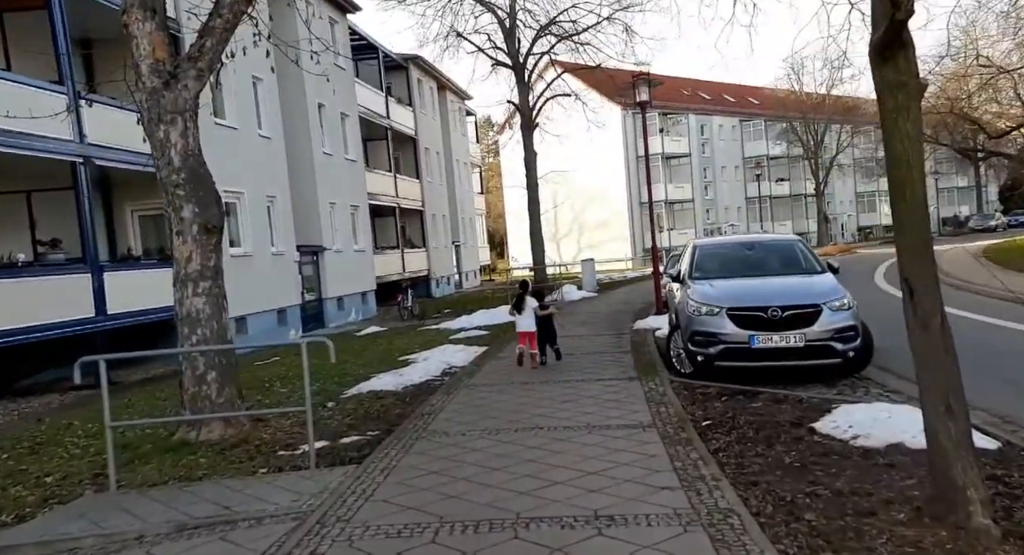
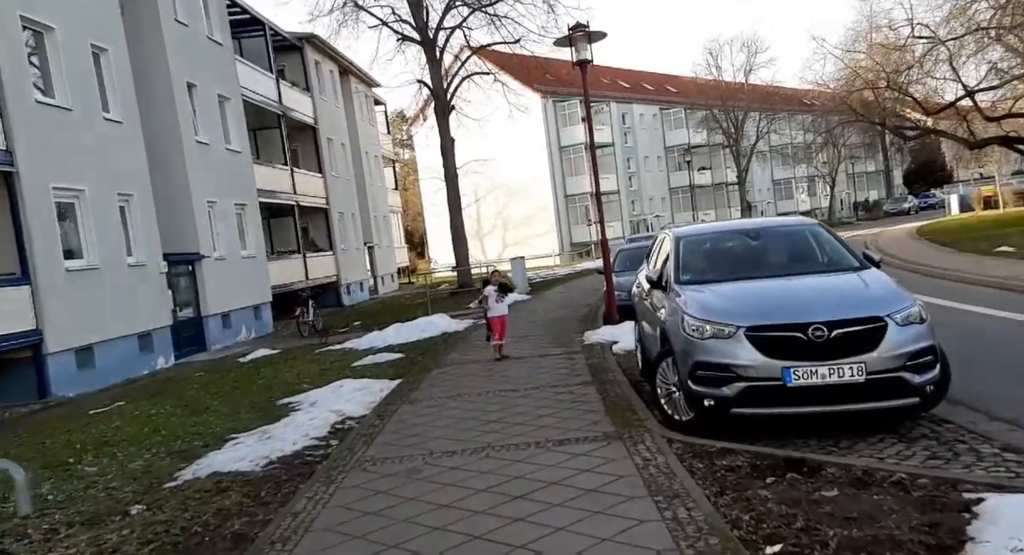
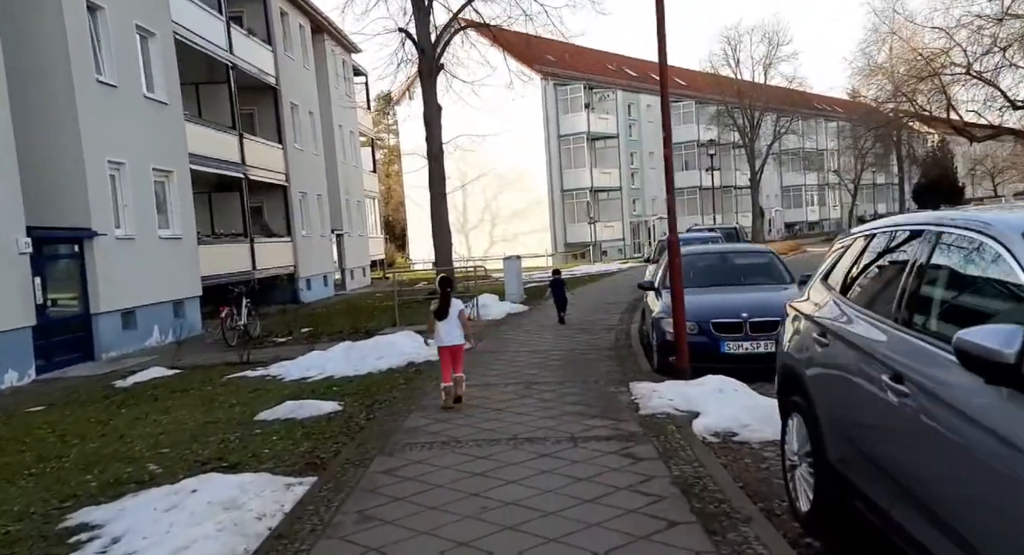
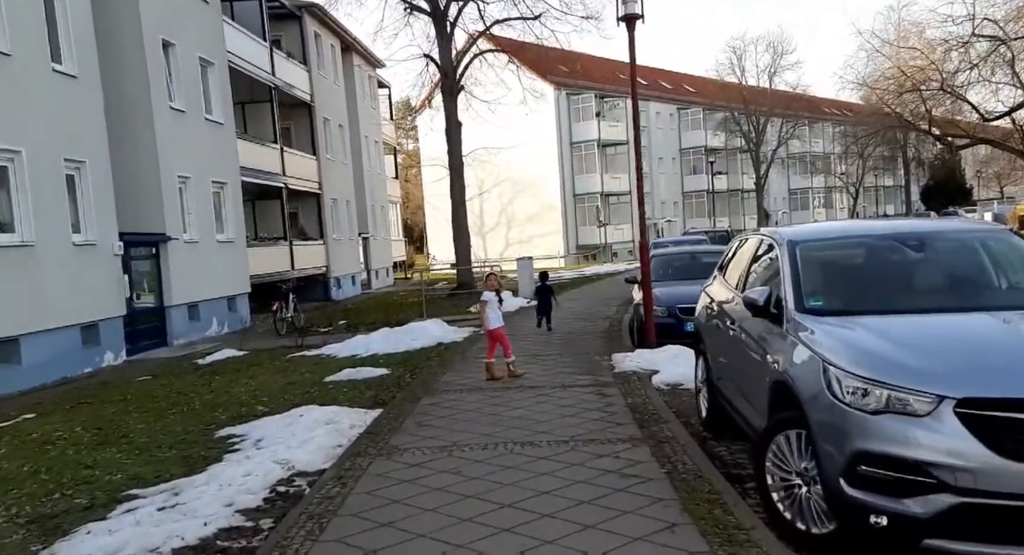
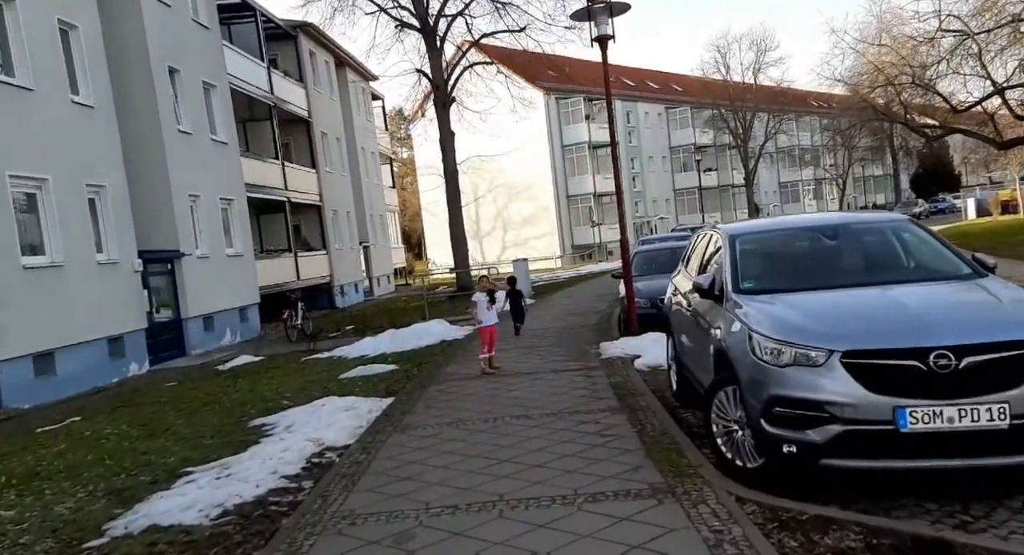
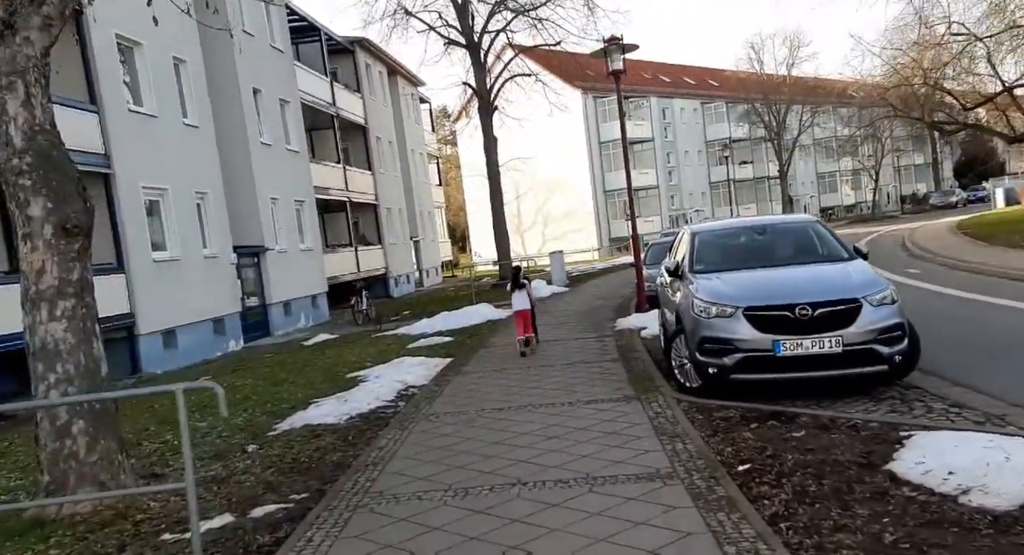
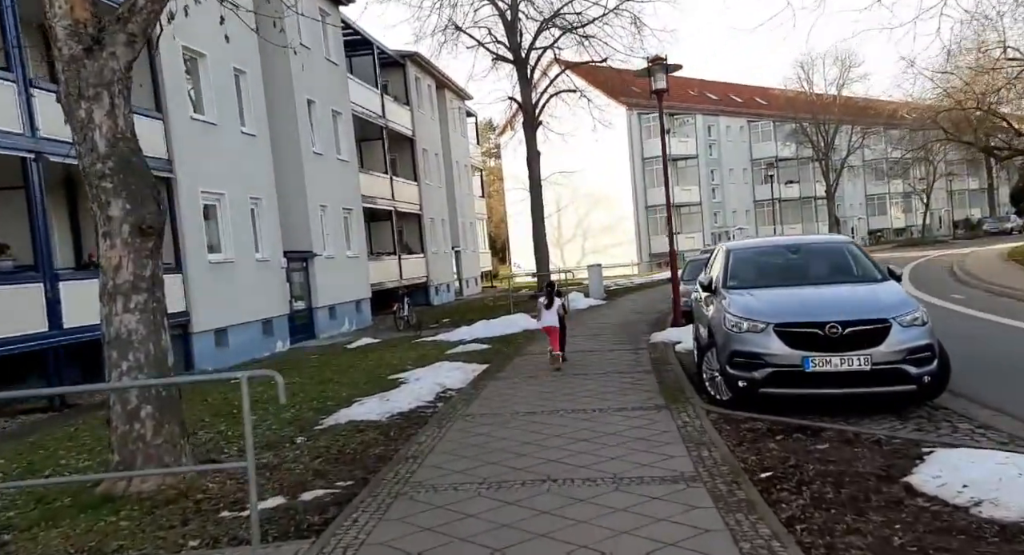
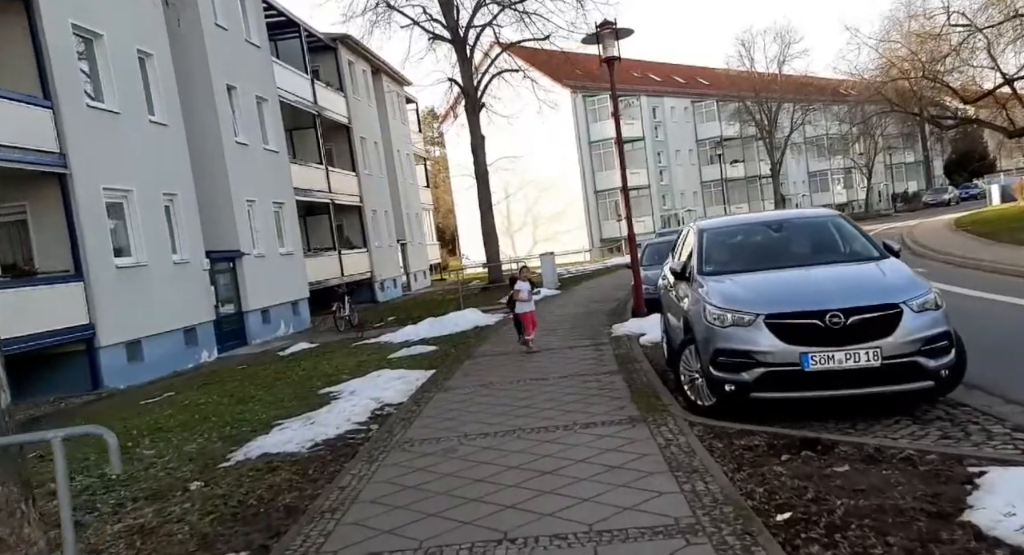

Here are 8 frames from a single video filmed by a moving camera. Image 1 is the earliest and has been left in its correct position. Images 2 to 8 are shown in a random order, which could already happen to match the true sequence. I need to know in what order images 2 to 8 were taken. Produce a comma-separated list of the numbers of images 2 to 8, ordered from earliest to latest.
7, 6, 8, 2, 5, 4, 3
